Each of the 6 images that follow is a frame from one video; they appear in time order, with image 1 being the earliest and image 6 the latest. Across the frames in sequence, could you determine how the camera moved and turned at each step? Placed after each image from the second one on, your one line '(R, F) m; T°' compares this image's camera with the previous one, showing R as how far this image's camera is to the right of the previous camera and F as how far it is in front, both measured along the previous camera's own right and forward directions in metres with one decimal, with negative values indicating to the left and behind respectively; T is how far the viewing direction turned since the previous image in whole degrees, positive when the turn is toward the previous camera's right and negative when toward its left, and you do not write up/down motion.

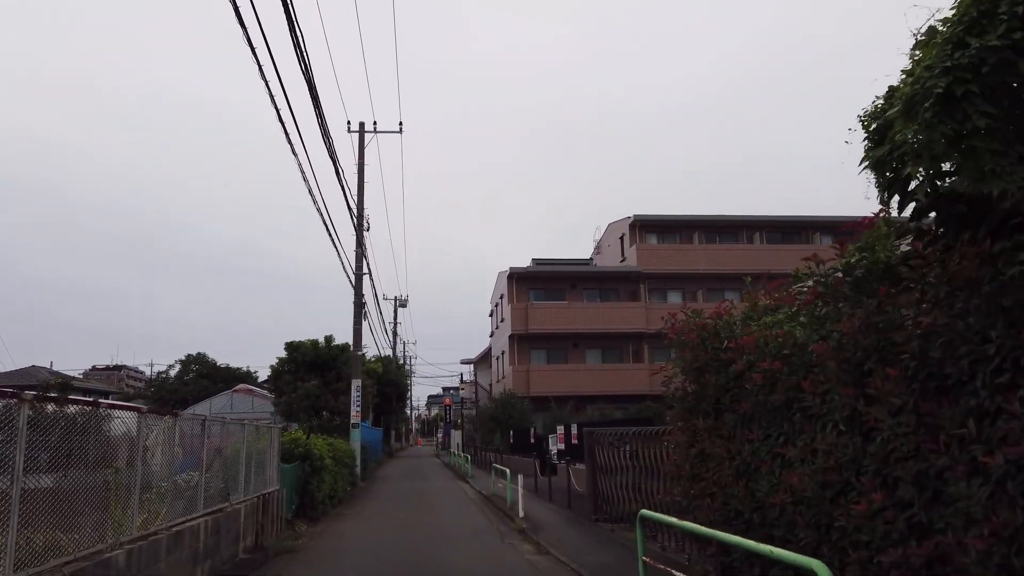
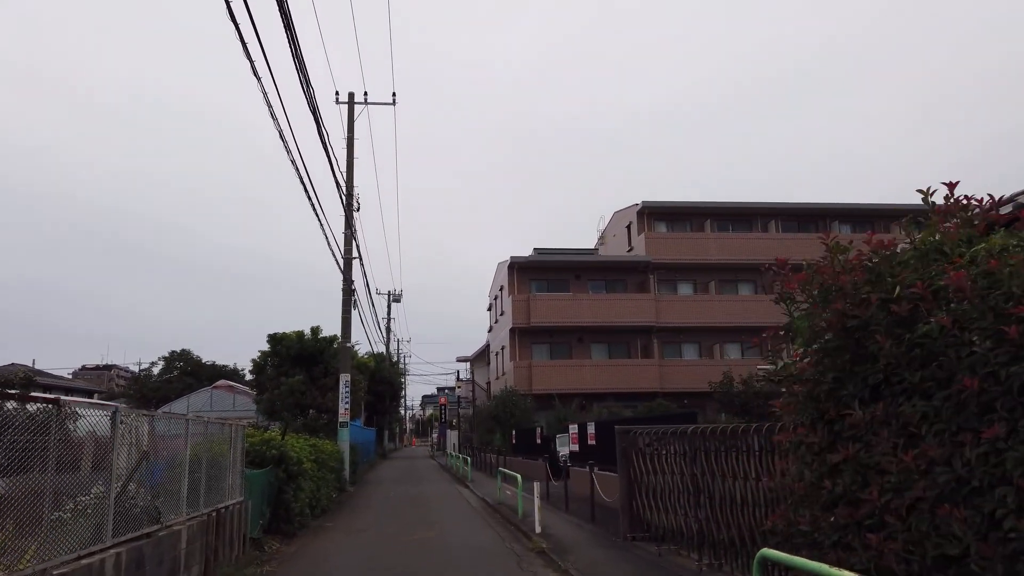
(-0.3, +2.2) m; 0°
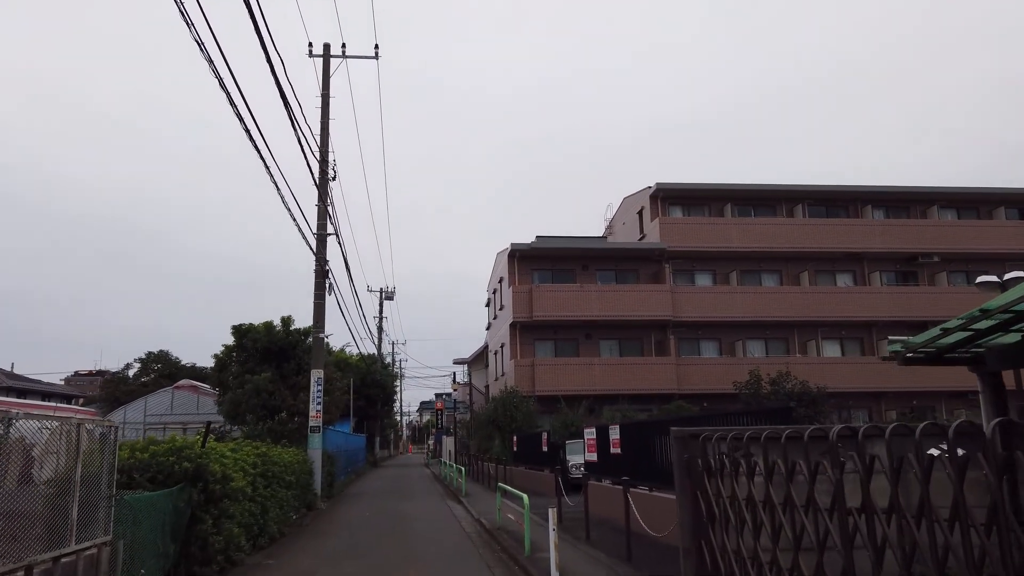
(-0.1, +3.2) m; 0°
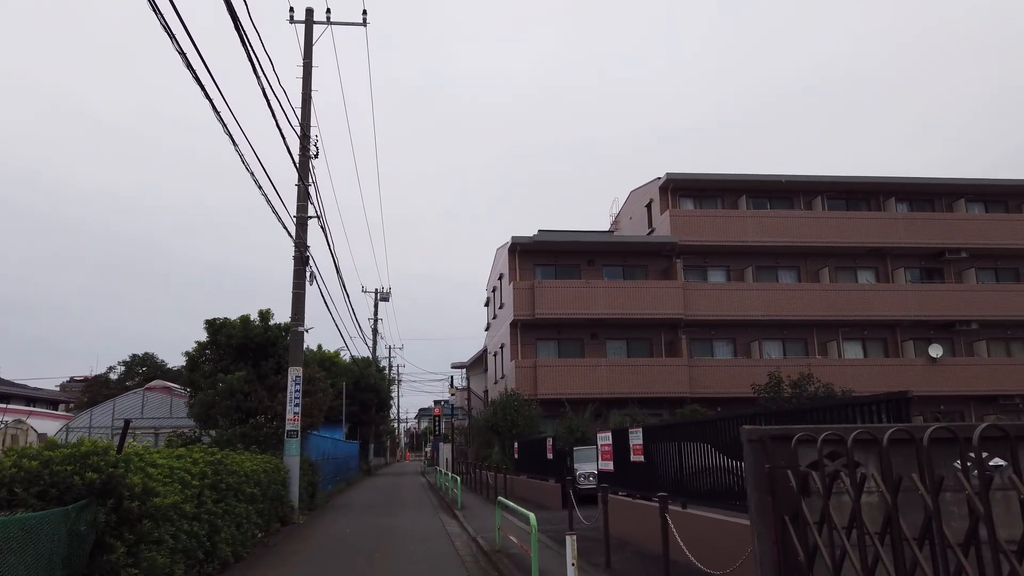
(0.0, +1.9) m; 0°
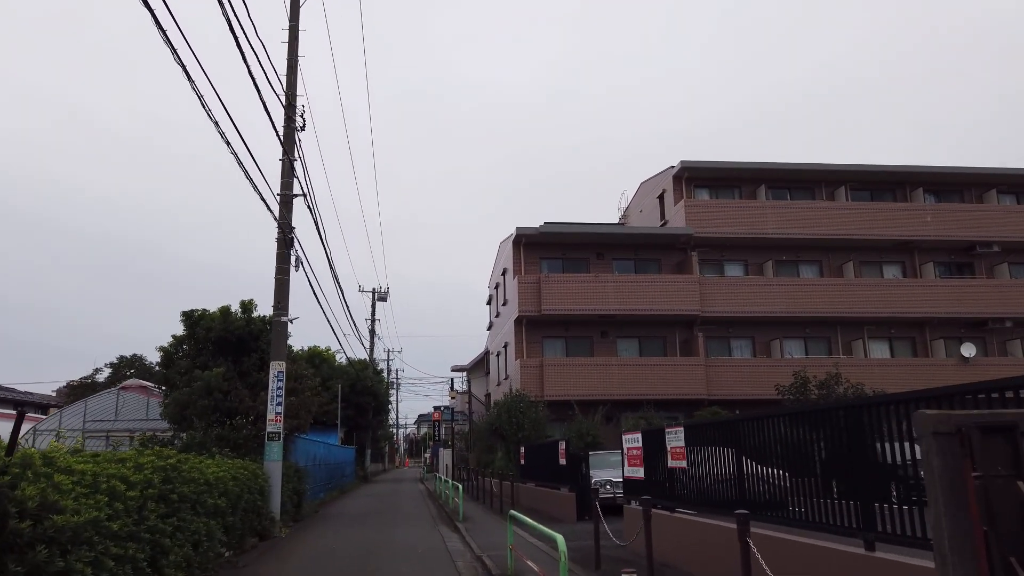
(-0.2, +1.8) m; 0°
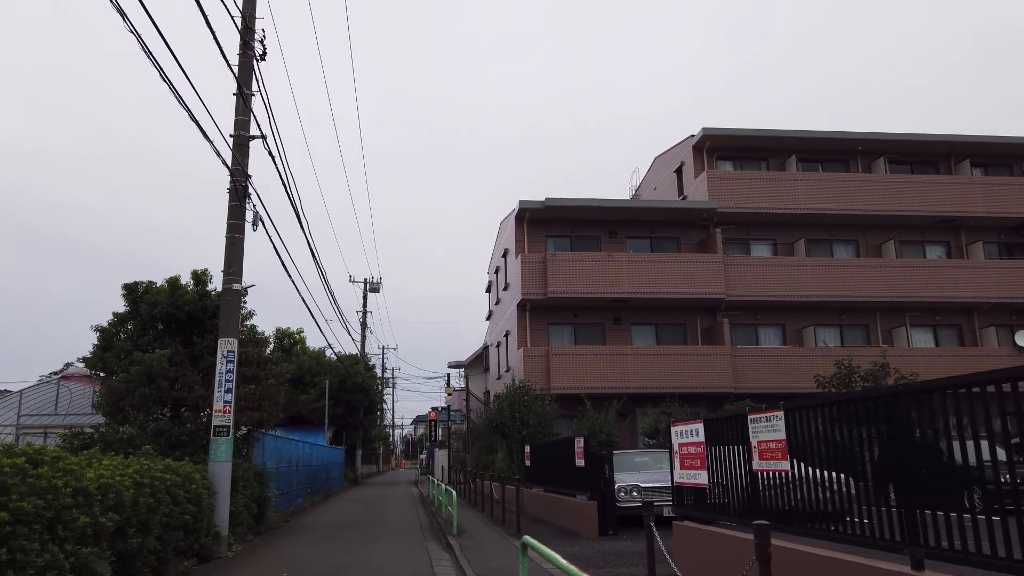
(-0.1, +2.8) m; 0°
